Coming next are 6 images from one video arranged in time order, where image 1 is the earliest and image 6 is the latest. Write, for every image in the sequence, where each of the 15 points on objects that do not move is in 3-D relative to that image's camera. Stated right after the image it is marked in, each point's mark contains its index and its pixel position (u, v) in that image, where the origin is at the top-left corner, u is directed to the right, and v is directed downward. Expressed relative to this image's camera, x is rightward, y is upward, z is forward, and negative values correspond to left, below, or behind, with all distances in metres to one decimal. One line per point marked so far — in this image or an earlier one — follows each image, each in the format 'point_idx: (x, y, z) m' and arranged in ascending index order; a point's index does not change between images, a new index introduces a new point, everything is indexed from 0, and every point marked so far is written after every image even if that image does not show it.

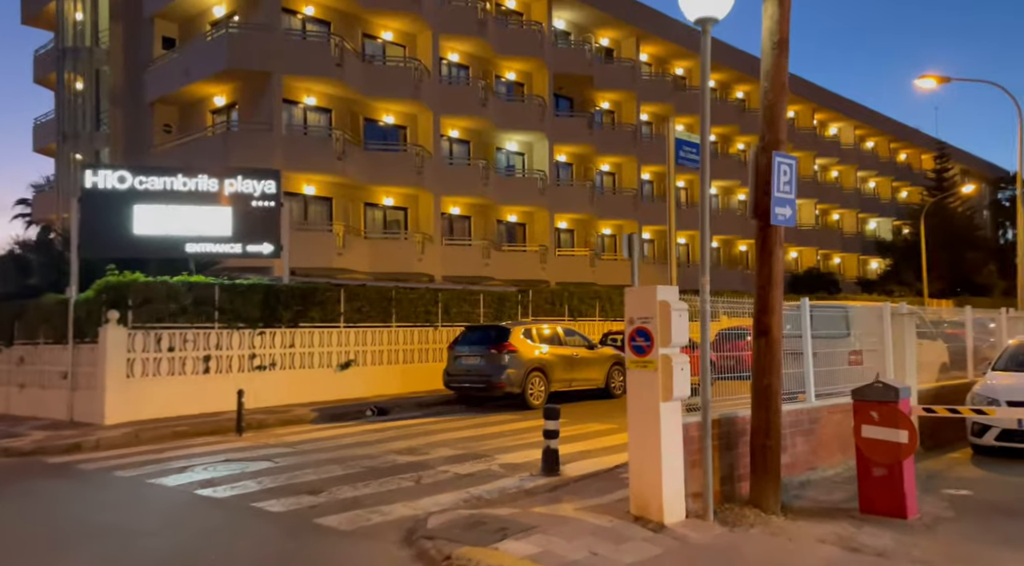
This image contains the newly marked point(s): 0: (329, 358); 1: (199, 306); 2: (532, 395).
0: (-4.1, -1.7, +18.8) m
1: (-6.2, -0.5, +16.7) m
2: (+0.4, -2.5, +18.6) m
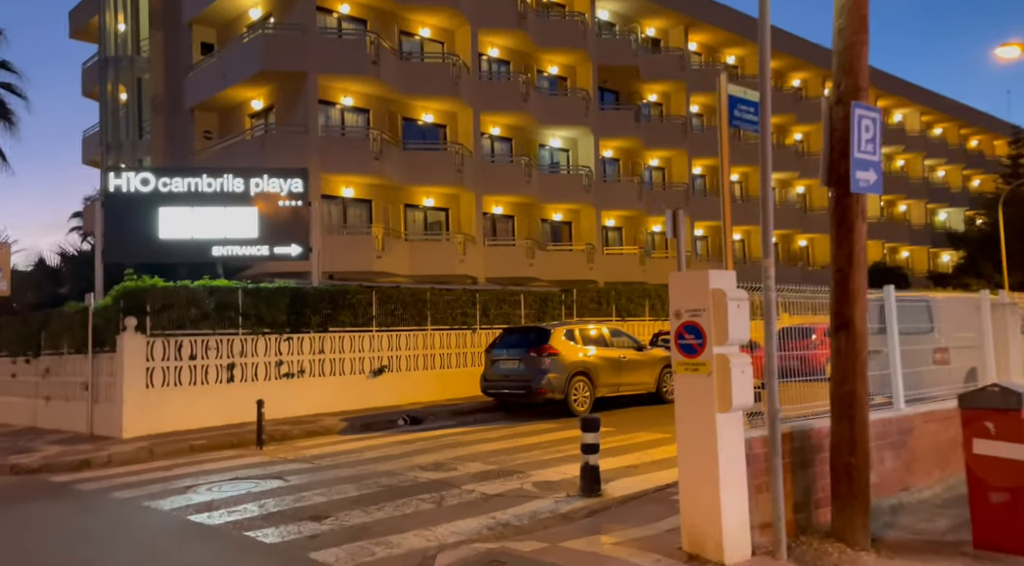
0: (-3.2, -1.7, +17.8) m
1: (-5.4, -0.5, +15.8) m
2: (+1.3, -2.5, +17.3) m
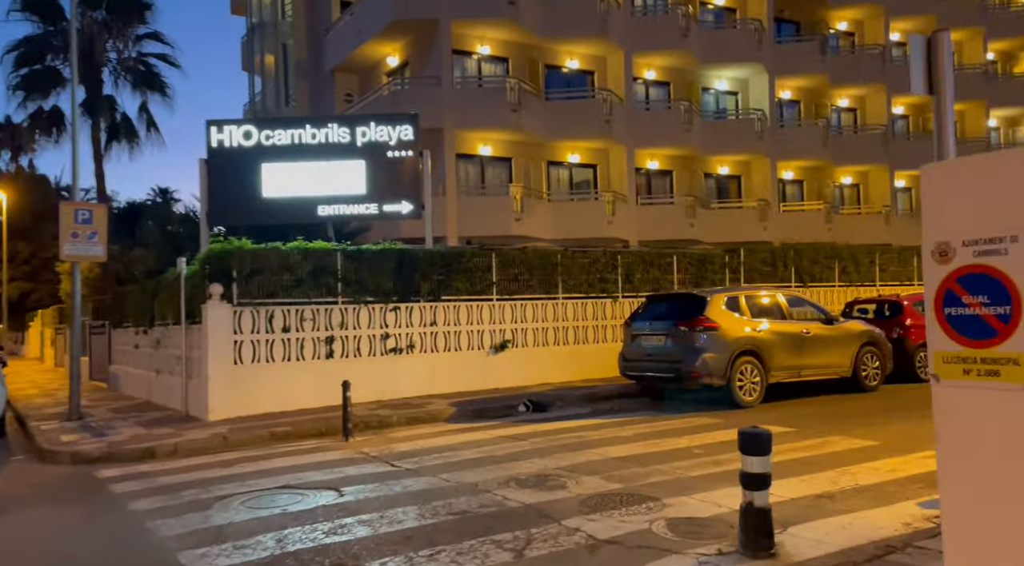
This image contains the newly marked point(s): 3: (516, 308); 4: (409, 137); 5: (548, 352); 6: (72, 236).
0: (-0.5, -1.0, +15.3) m
1: (-3.2, +0.1, +13.7) m
2: (+3.8, -1.8, +13.9) m
3: (+0.1, -0.5, +15.8) m
4: (-1.9, +2.7, +15.4) m
5: (+0.7, -1.3, +16.2) m
6: (-7.5, +0.8, +14.5) m
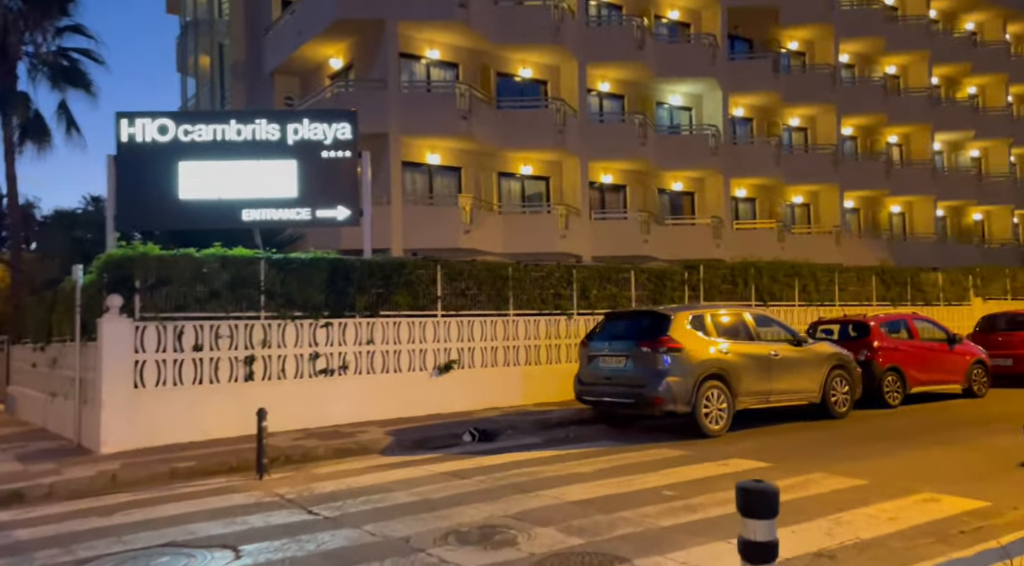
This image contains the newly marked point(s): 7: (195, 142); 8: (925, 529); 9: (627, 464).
0: (-1.4, -1.2, +13.8) m
1: (-3.9, -0.1, +12.1) m
2: (+2.9, -2.0, +12.7) m
3: (-0.8, -0.7, +14.4) m
4: (-2.8, +2.4, +13.9) m
5: (-0.2, -1.6, +14.8) m
6: (-8.4, +0.7, +12.7) m
7: (-5.3, +2.4, +14.3) m
8: (+3.6, -2.1, +7.4) m
9: (+1.4, -2.1, +10.1) m
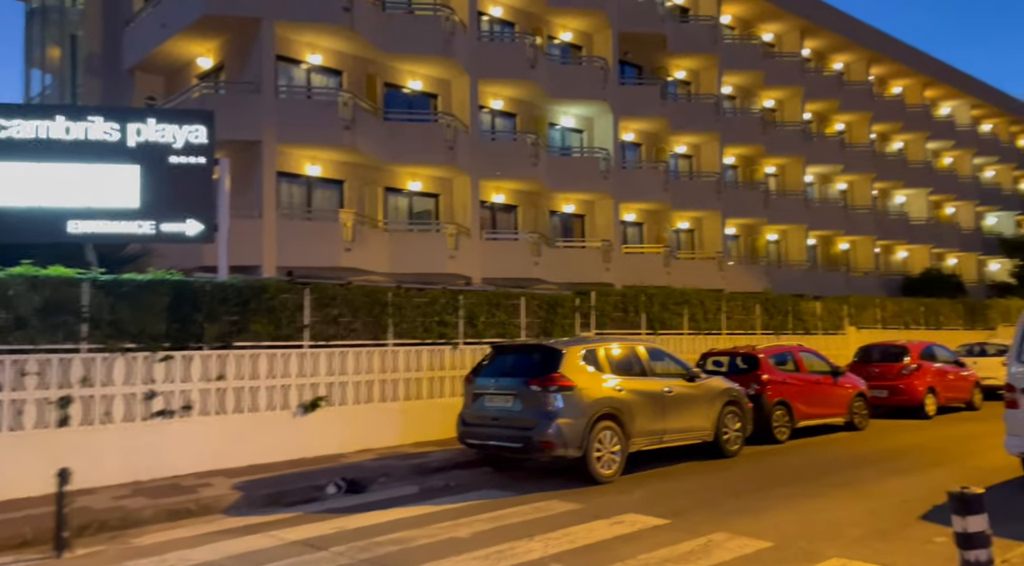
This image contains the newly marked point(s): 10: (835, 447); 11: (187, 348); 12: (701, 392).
0: (-3.3, -1.6, +12.2) m
1: (-5.5, -0.4, +10.2) m
2: (+1.2, -2.5, +11.6) m
3: (-2.7, -1.1, +12.8) m
4: (-4.5, +2.1, +12.2) m
5: (-2.2, -2.0, +13.3) m
6: (-9.9, +0.4, +10.2) m
7: (-7.1, +2.1, +12.2) m
8: (+2.6, -2.5, +6.4) m
9: (0.0, -2.5, +8.8) m
10: (+5.8, -2.9, +15.2) m
11: (-4.3, -0.9, +11.2) m
12: (+2.9, -1.7, +13.2) m
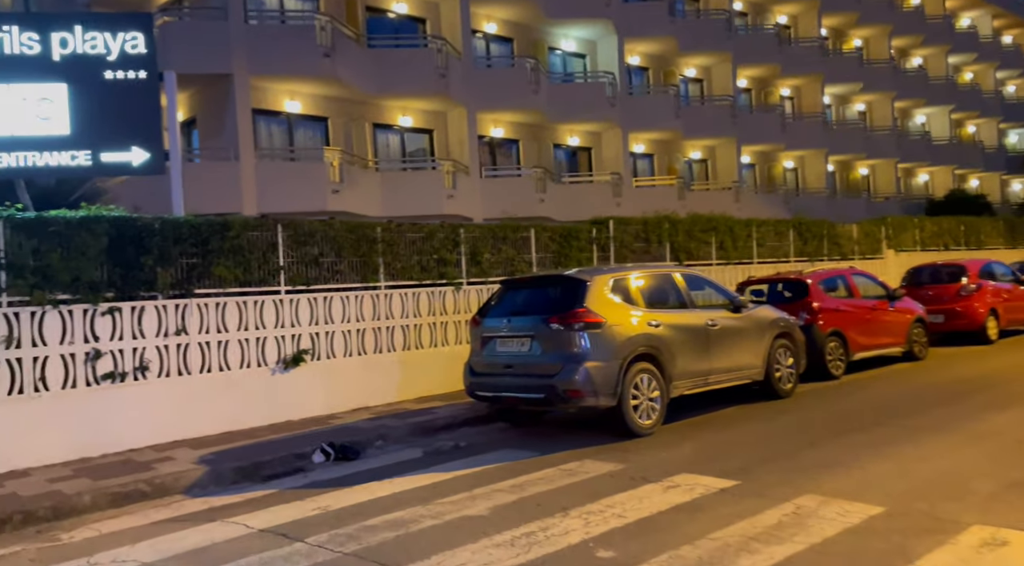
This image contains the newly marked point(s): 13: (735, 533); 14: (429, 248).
0: (-3.1, -0.8, +10.3) m
1: (-5.4, +0.2, +8.3) m
2: (+1.5, -1.5, +9.8) m
3: (-2.5, -0.3, +10.9) m
4: (-4.5, +2.8, +10.1) m
5: (-2.0, -1.1, +11.4) m
6: (-9.8, +0.8, +8.3) m
7: (-7.1, +2.7, +10.2) m
8: (+2.8, -1.8, +4.6) m
9: (+0.2, -1.7, +7.0) m
10: (+6.1, -1.5, +13.4) m
11: (-4.1, -0.2, +9.3) m
12: (+3.1, -0.5, +11.4) m
13: (+1.5, -1.6, +5.6) m
14: (-1.2, +0.5, +12.4) m
